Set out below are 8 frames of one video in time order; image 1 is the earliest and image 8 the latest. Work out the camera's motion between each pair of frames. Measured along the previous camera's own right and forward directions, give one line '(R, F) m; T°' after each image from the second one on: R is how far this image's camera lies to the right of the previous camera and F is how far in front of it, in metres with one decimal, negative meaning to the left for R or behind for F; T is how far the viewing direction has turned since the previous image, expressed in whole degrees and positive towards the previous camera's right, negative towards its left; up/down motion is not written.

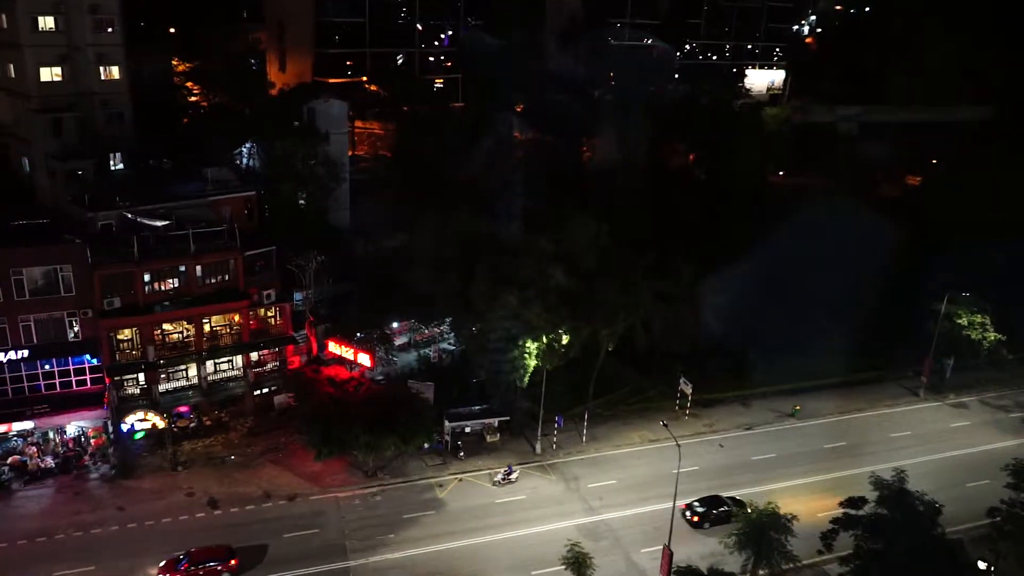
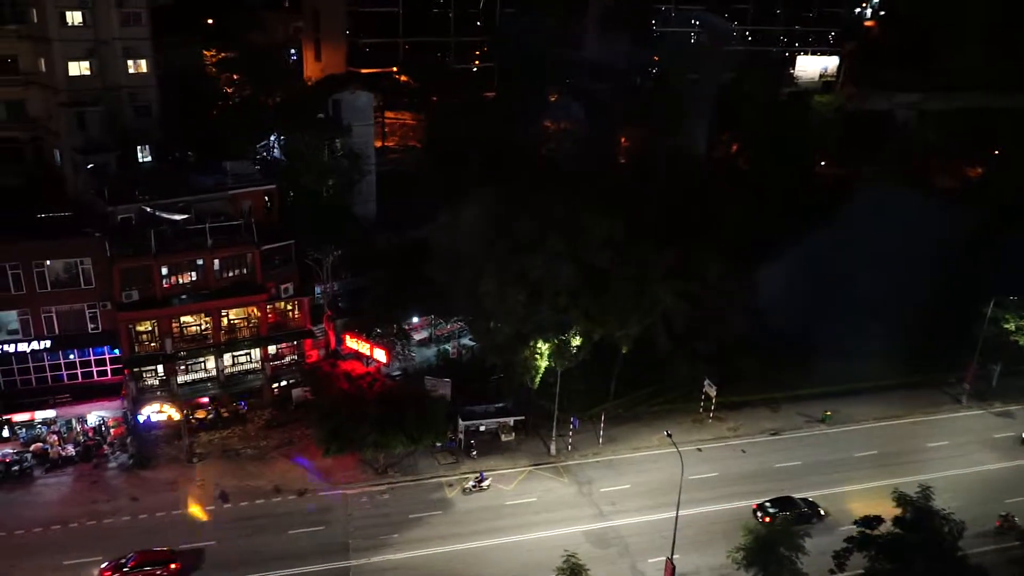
(+1.6, +0.7) m; -4°
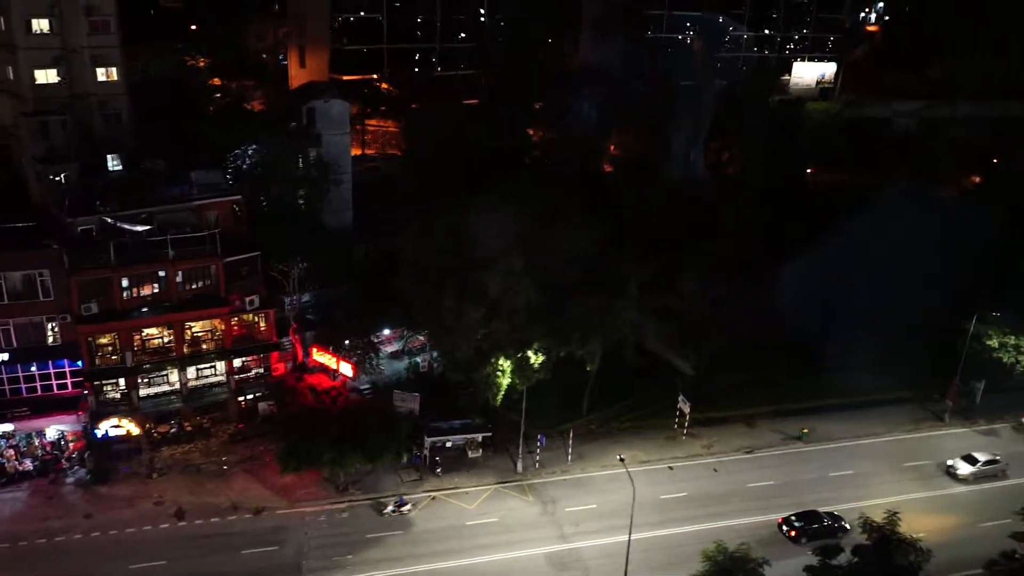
(+1.7, +0.6) m; -1°
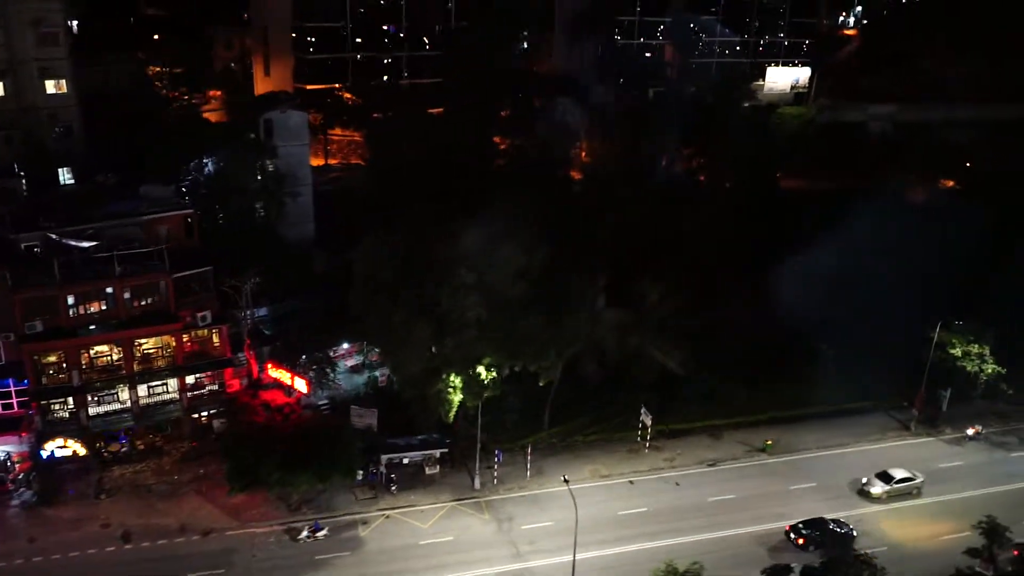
(+1.4, +0.5) m; +1°
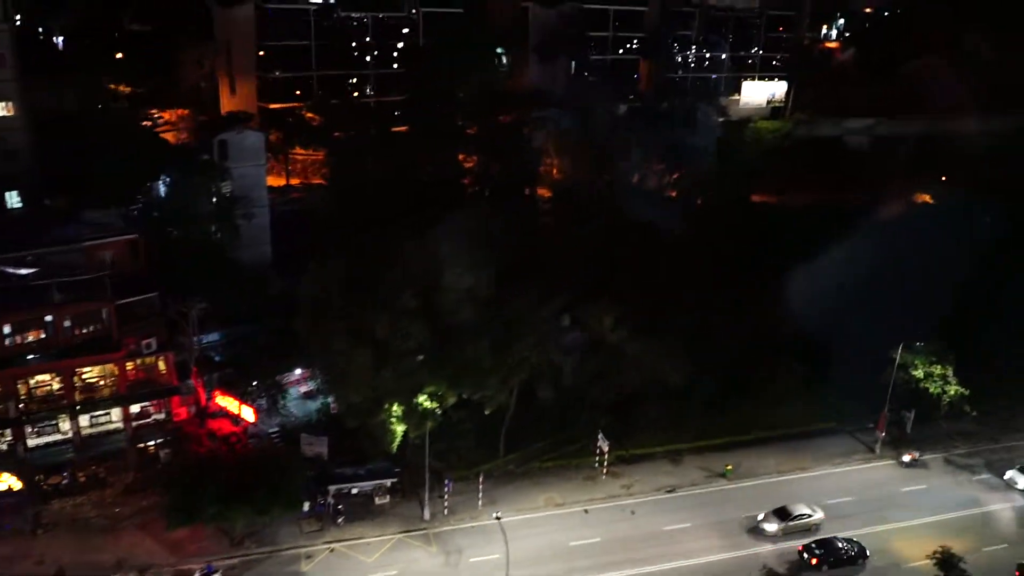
(+1.7, +0.6) m; 0°
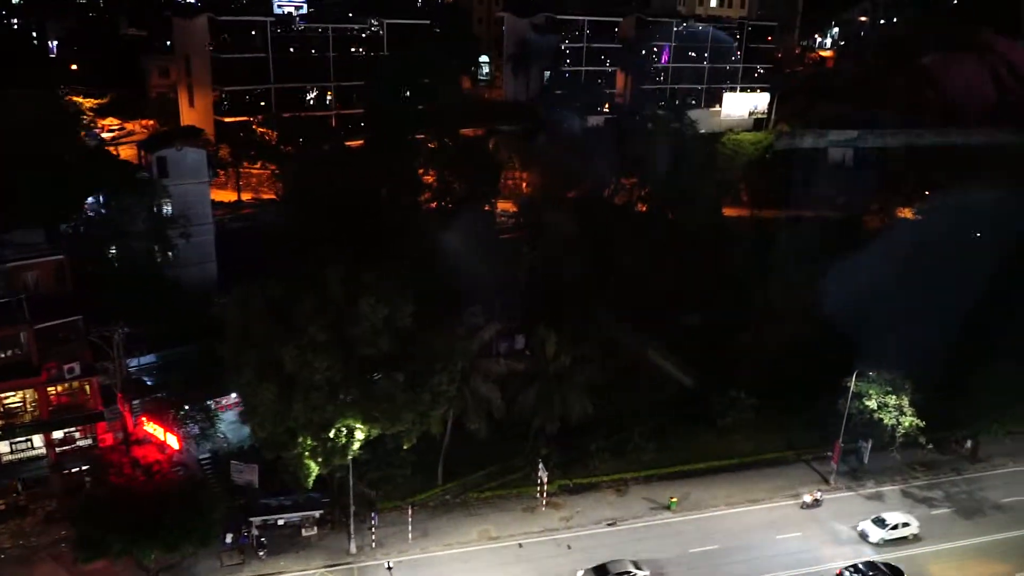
(+2.8, +1.1) m; 0°
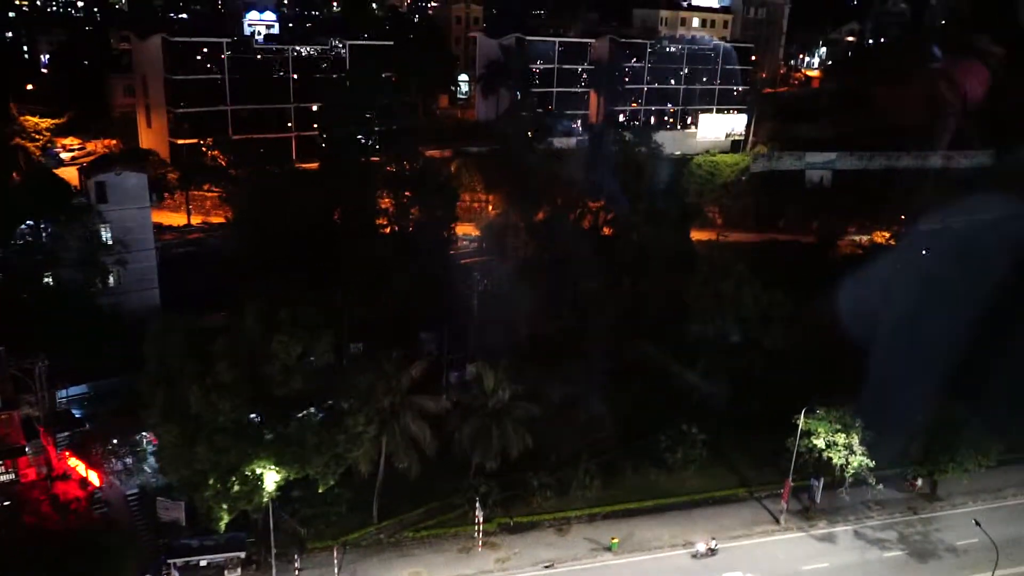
(+2.5, +0.9) m; 0°
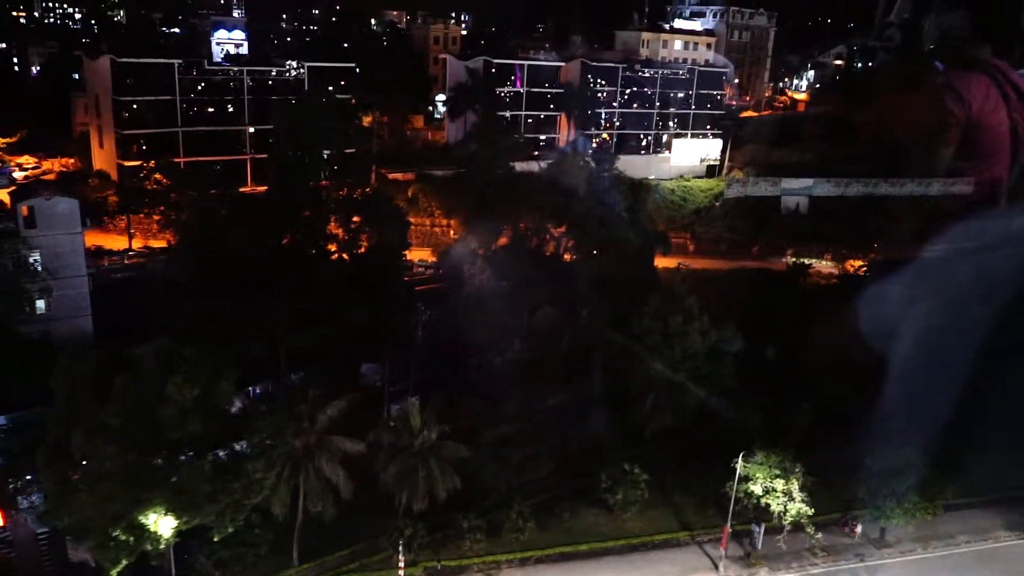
(+2.8, +1.0) m; 0°
